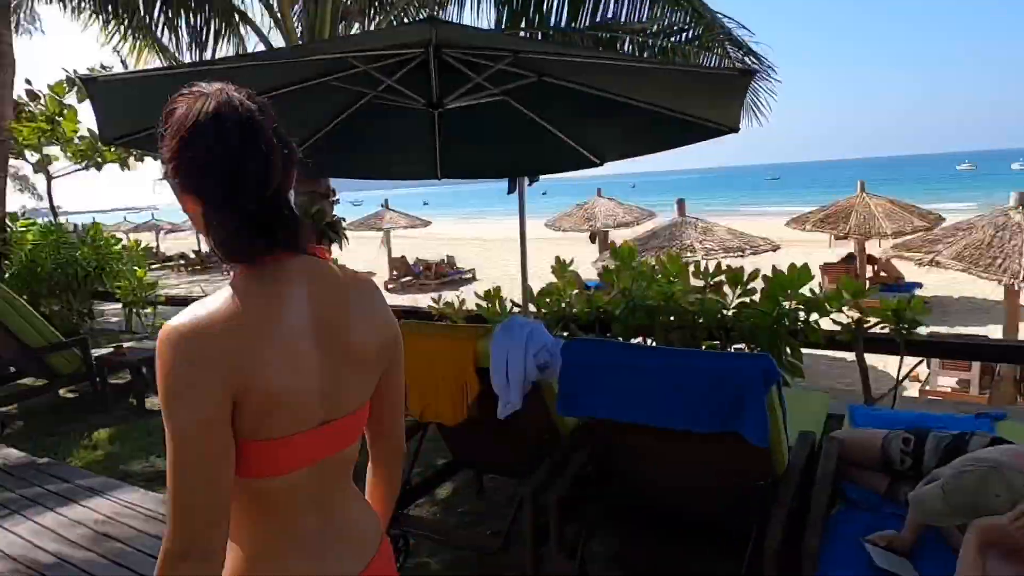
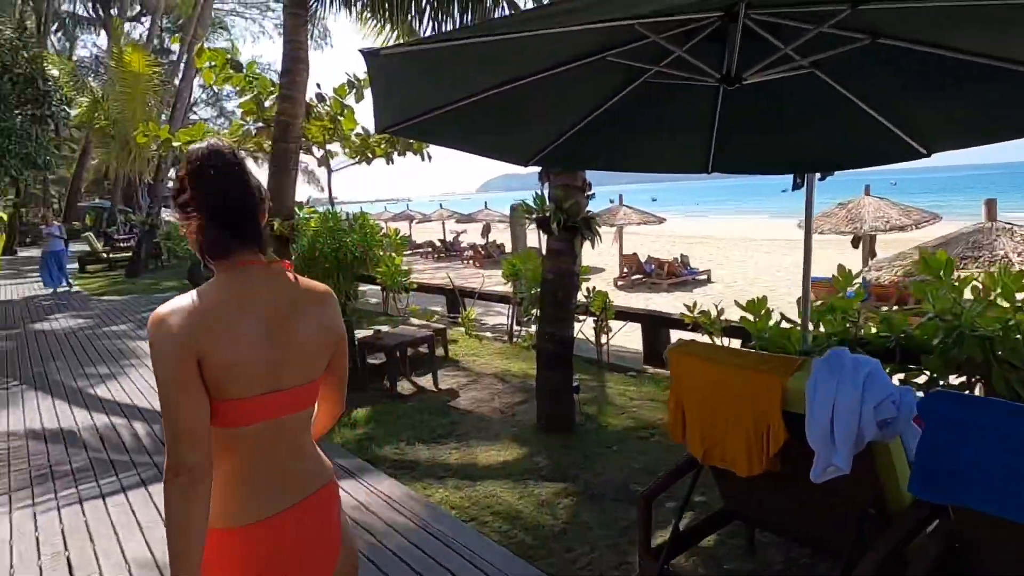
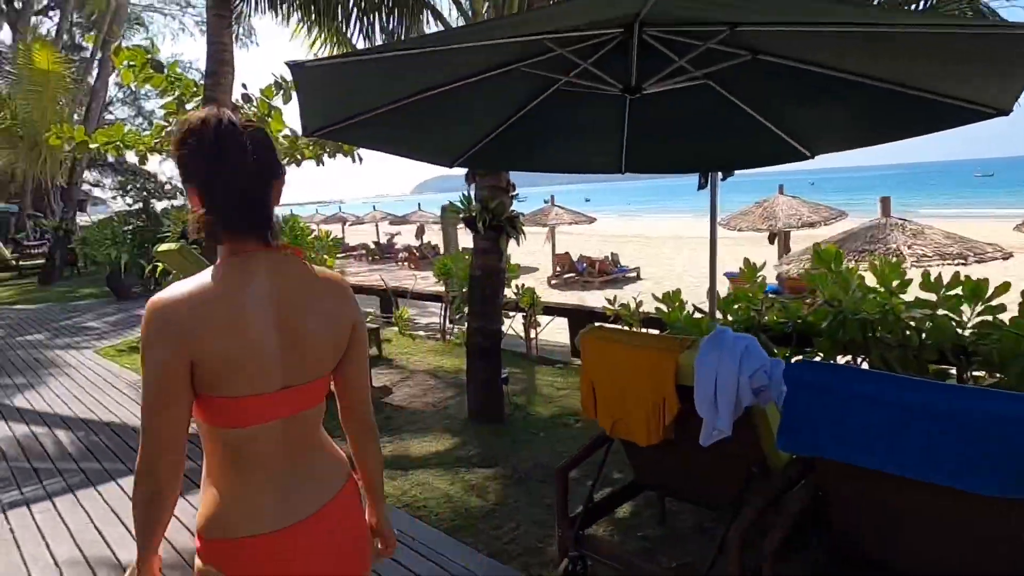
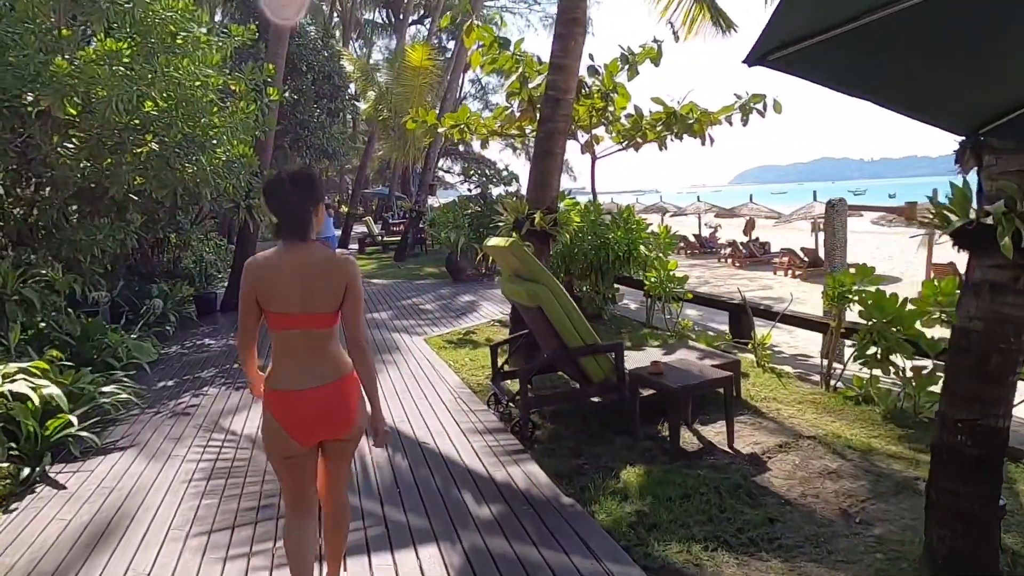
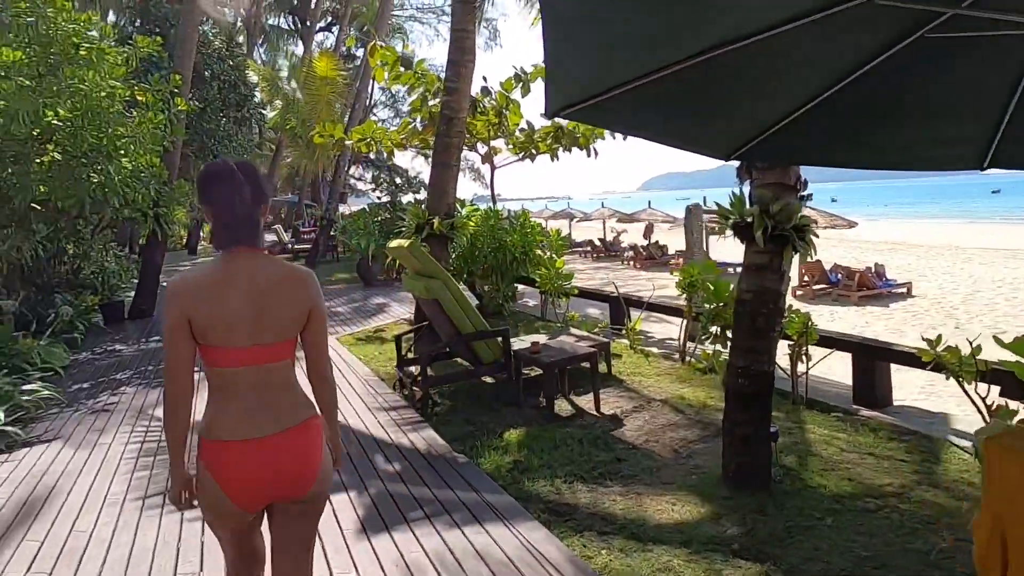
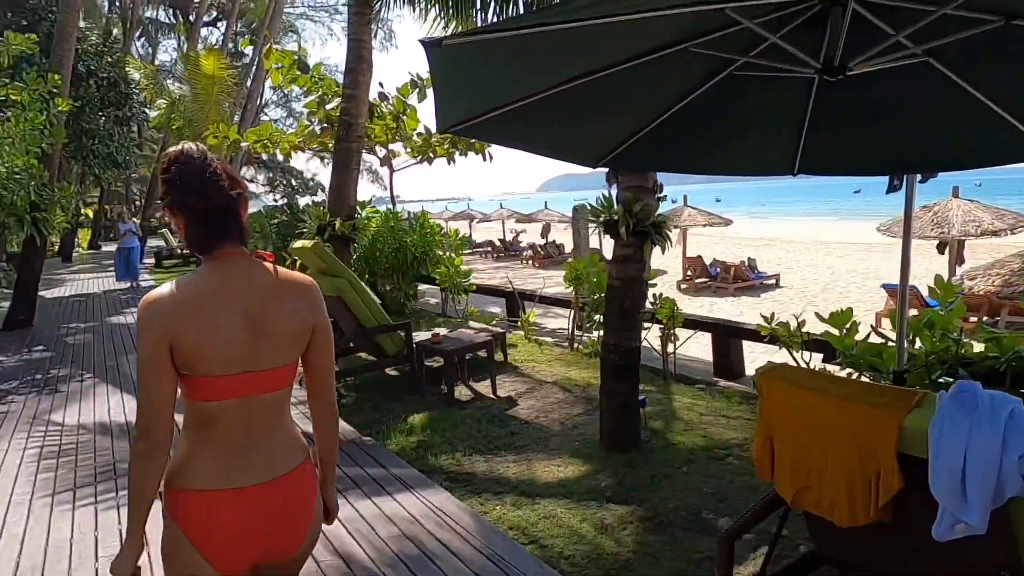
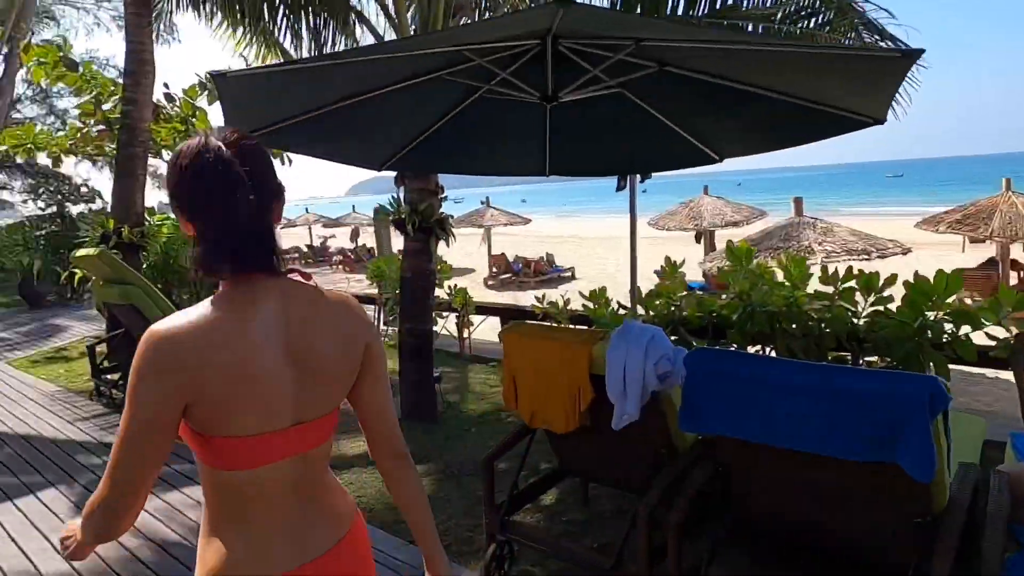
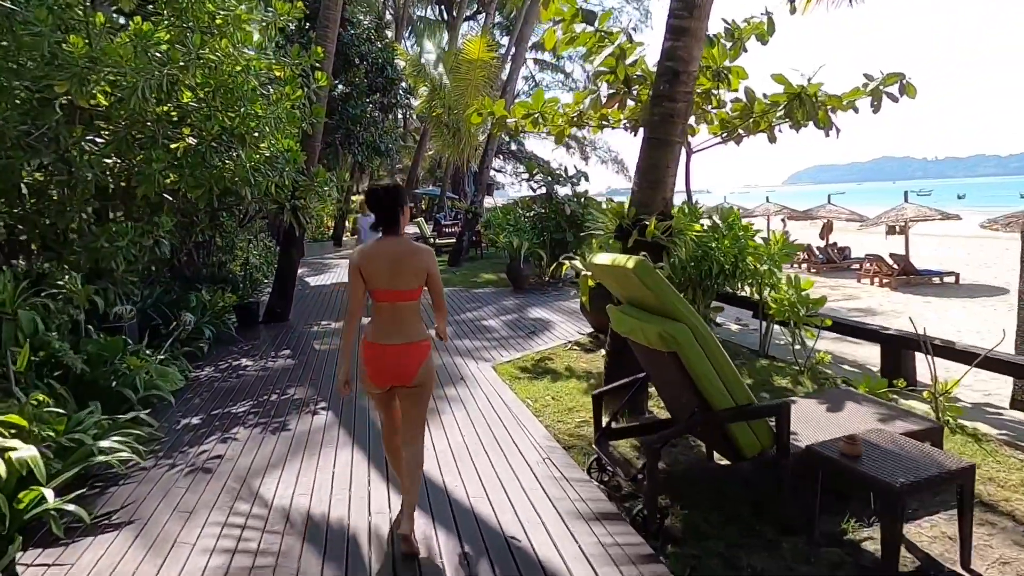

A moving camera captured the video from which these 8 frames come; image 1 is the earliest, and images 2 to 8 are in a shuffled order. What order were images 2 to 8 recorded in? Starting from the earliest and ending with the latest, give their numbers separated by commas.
7, 3, 2, 6, 5, 4, 8
